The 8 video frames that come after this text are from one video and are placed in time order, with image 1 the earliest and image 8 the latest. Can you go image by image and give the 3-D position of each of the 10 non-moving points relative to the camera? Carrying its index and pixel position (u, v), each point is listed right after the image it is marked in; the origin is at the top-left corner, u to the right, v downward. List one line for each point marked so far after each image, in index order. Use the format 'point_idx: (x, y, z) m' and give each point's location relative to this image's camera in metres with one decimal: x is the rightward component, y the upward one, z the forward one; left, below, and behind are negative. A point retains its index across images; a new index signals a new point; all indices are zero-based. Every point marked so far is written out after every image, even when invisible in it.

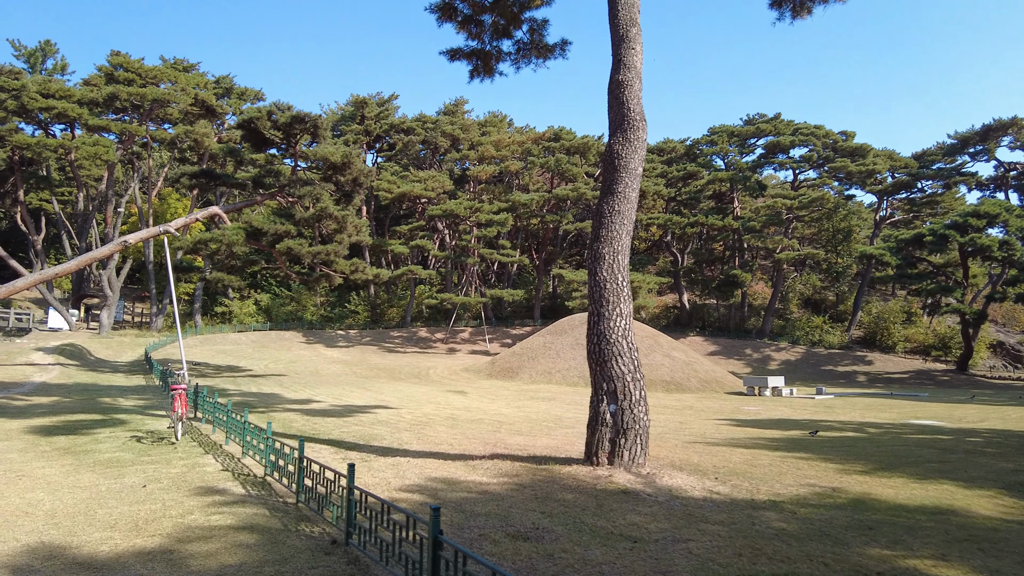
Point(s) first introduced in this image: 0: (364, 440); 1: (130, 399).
0: (-2.1, -2.1, +8.4) m
1: (-8.7, -2.6, +13.8) m
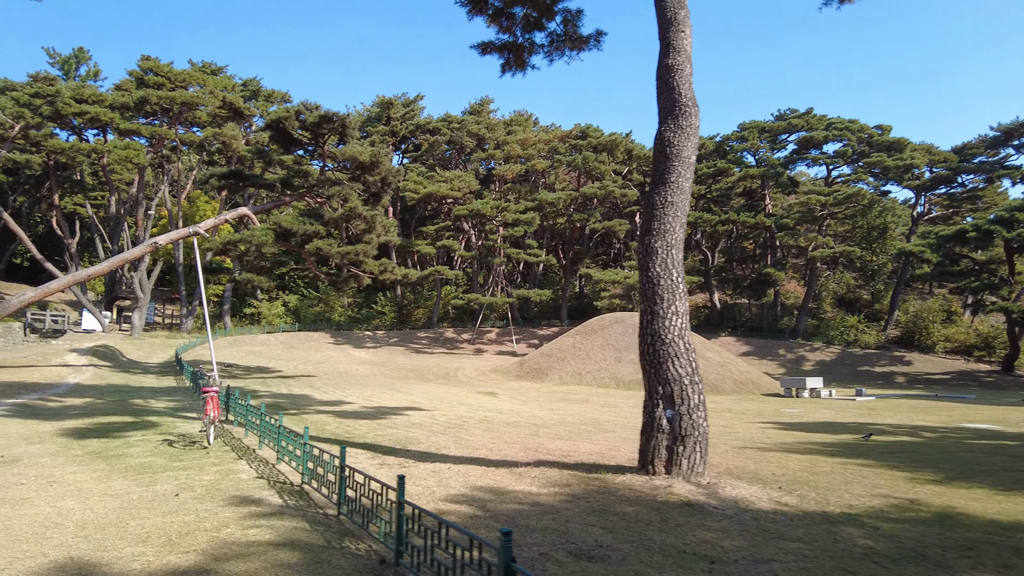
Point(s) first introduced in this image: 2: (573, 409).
0: (-1.5, -2.1, +8.1) m
1: (-8.0, -2.6, +13.8) m
2: (+1.5, -3.1, +15.1) m
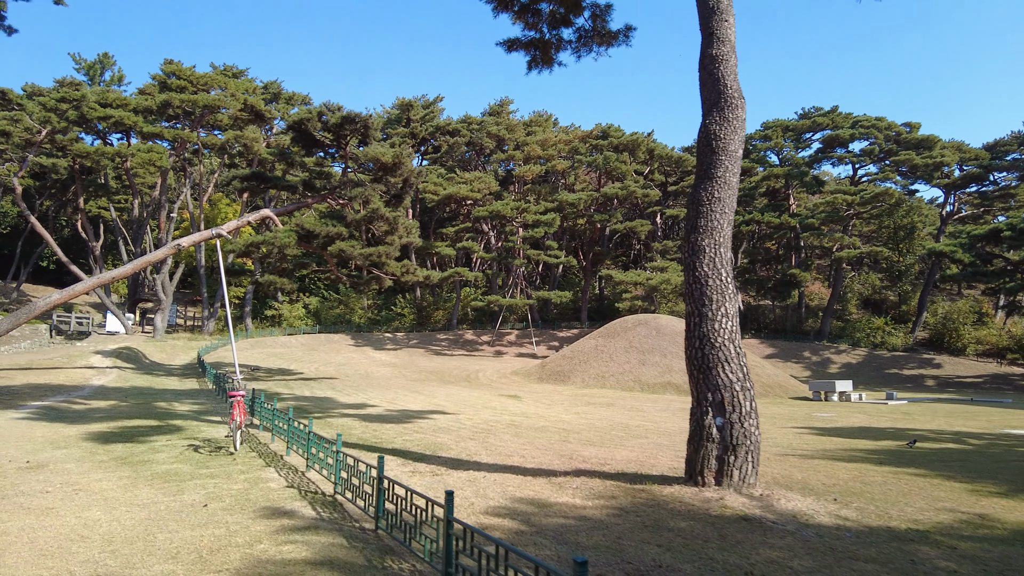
0: (-1.1, -2.1, +7.8) m
1: (-7.4, -2.6, +13.7) m
2: (+2.1, -3.1, +14.7) m
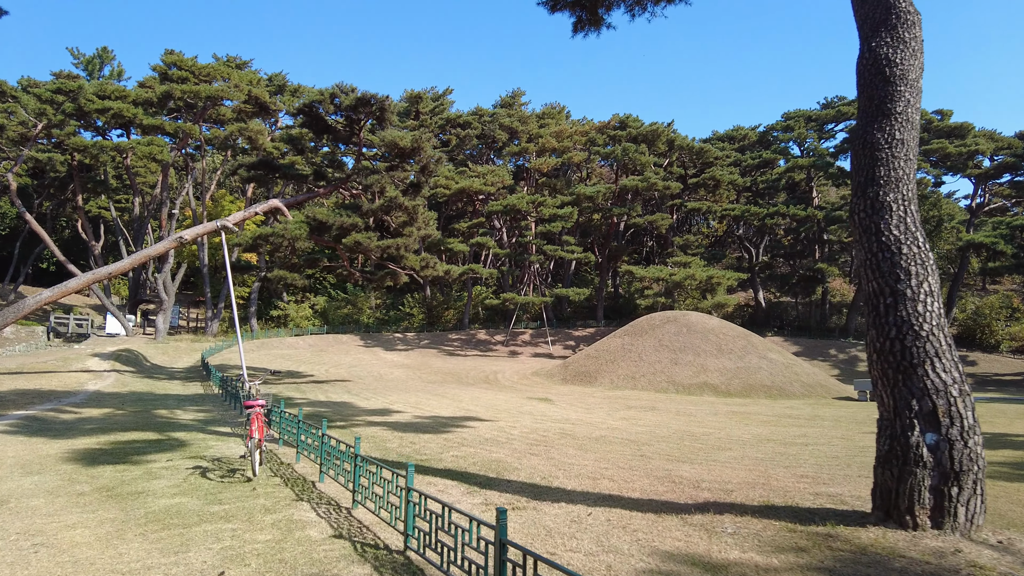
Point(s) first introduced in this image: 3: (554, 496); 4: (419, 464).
0: (-0.3, -1.9, +6.4) m
1: (-6.5, -2.5, +12.2) m
2: (+3.0, -2.9, +13.3) m
3: (+0.4, -1.8, +5.2) m
4: (-1.0, -1.9, +6.6) m
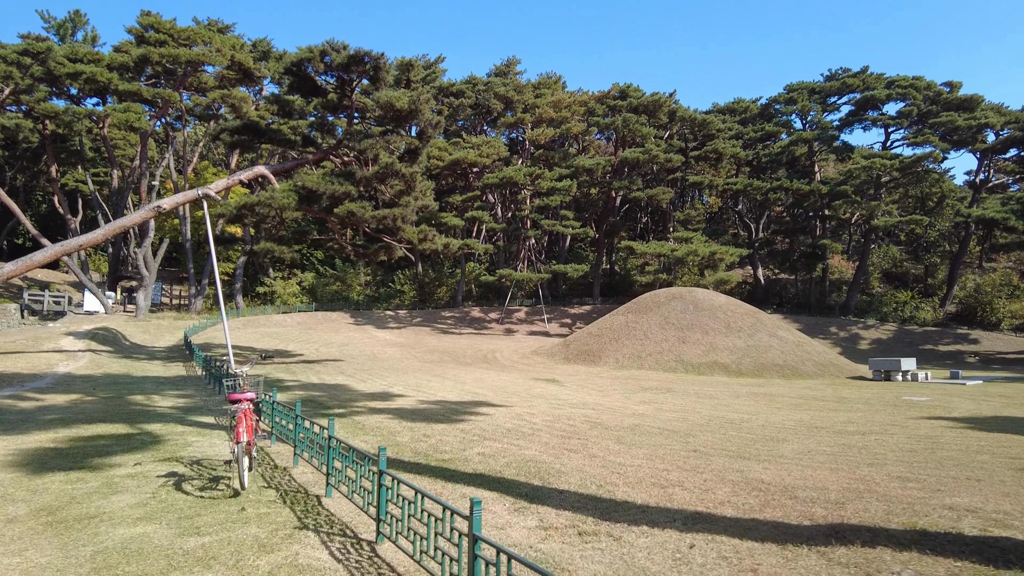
0: (+0.1, -1.6, +5.3) m
1: (-6.3, -2.0, +11.0) m
2: (+3.3, -2.4, +12.3) m
3: (+0.8, -1.5, +4.1) m
4: (-0.6, -1.6, +5.4) m
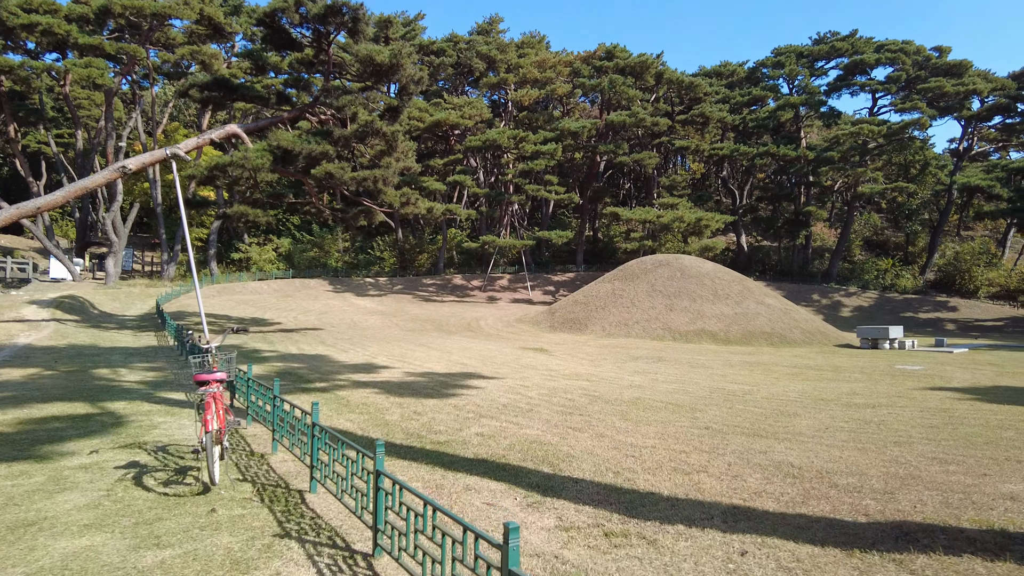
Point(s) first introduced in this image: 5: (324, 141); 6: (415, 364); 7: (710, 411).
0: (+0.2, -1.3, +4.8) m
1: (-6.4, -1.4, +10.3) m
2: (+3.1, -1.7, +11.9) m
3: (+0.9, -1.3, +3.6) m
4: (-0.6, -1.3, +4.9) m
5: (-5.0, +3.9, +16.2) m
6: (-2.0, -1.5, +12.3) m
7: (+2.4, -1.5, +7.4) m
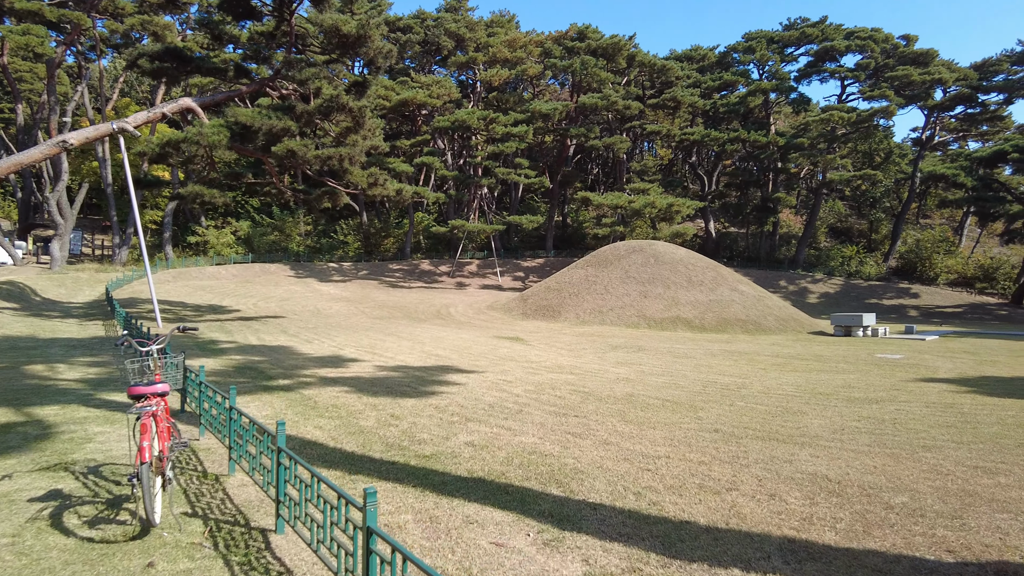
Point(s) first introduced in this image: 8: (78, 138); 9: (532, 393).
0: (+0.2, -1.3, +4.1) m
1: (-6.7, -1.2, +9.3) m
2: (+2.7, -1.5, +11.4) m
3: (+0.9, -1.3, +3.0) m
4: (-0.6, -1.3, +4.2) m
5: (-5.6, +4.3, +15.1) m
6: (-2.4, -1.3, +11.5) m
7: (+2.3, -1.4, +6.9) m
8: (-9.3, +3.2, +12.8) m
9: (+0.3, -1.3, +7.6) m
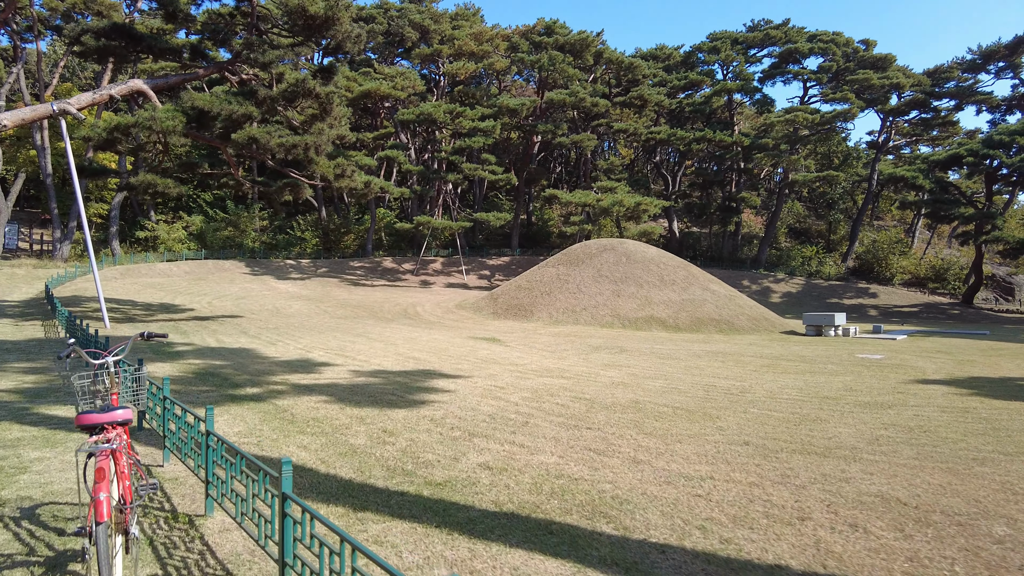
0: (+0.4, -1.3, +3.5) m
1: (-6.8, -1.1, +8.2) m
2: (+2.4, -1.5, +11.0) m
3: (+1.2, -1.3, +2.5) m
4: (-0.4, -1.3, +3.6) m
5: (-6.1, +4.3, +14.1) m
6: (-2.7, -1.3, +10.7) m
7: (+2.3, -1.4, +6.4) m
8: (-9.6, +3.3, +11.5) m
9: (+0.2, -1.3, +7.0) m
